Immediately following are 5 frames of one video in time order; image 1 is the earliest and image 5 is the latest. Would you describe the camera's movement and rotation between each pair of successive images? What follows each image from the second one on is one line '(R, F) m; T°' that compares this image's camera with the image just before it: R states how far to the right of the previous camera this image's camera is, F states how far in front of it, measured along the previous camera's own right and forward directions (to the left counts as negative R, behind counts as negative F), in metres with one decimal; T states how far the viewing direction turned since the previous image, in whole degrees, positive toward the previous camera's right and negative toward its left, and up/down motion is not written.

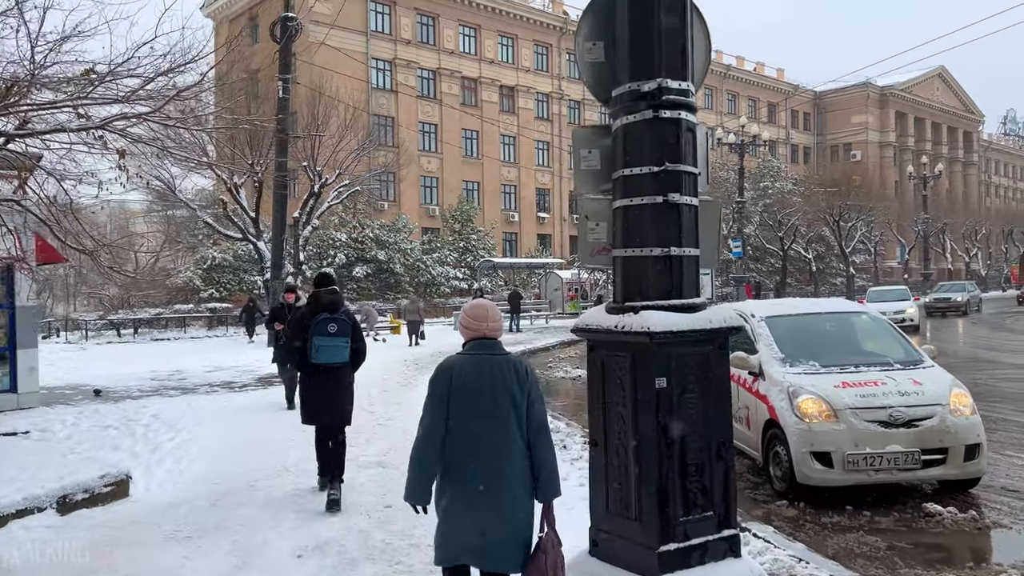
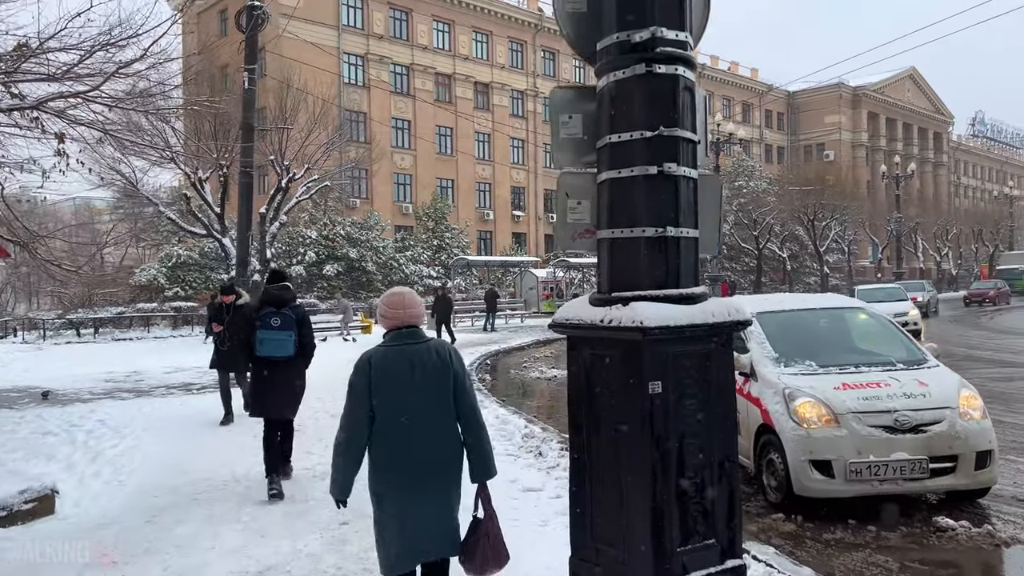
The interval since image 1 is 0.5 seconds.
(0.0, +0.5) m; +2°
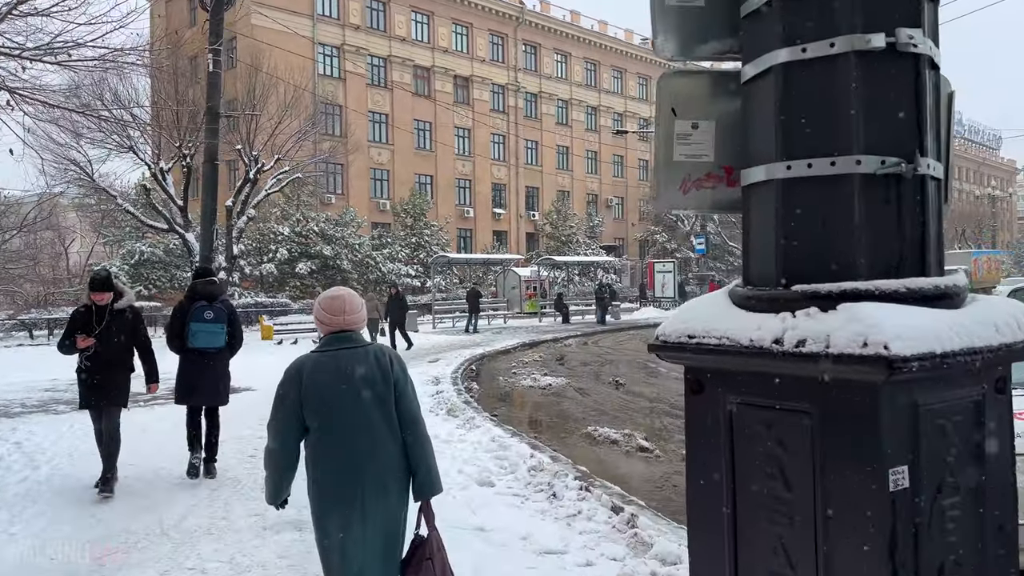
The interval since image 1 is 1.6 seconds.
(-0.2, +1.2) m; +2°
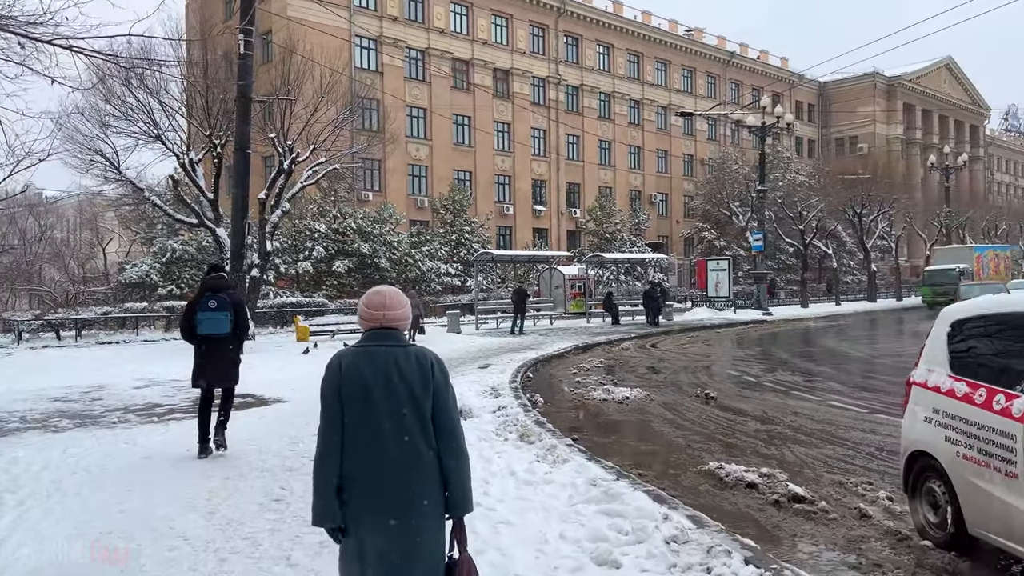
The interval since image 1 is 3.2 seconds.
(-0.4, +1.5) m; -2°
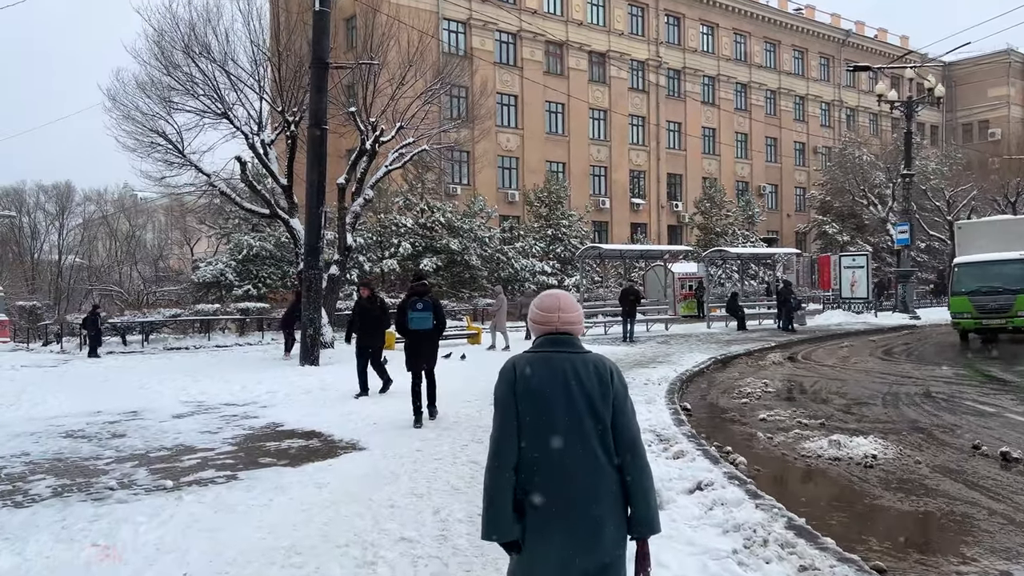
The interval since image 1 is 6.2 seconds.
(-0.7, +2.9) m; -6°
